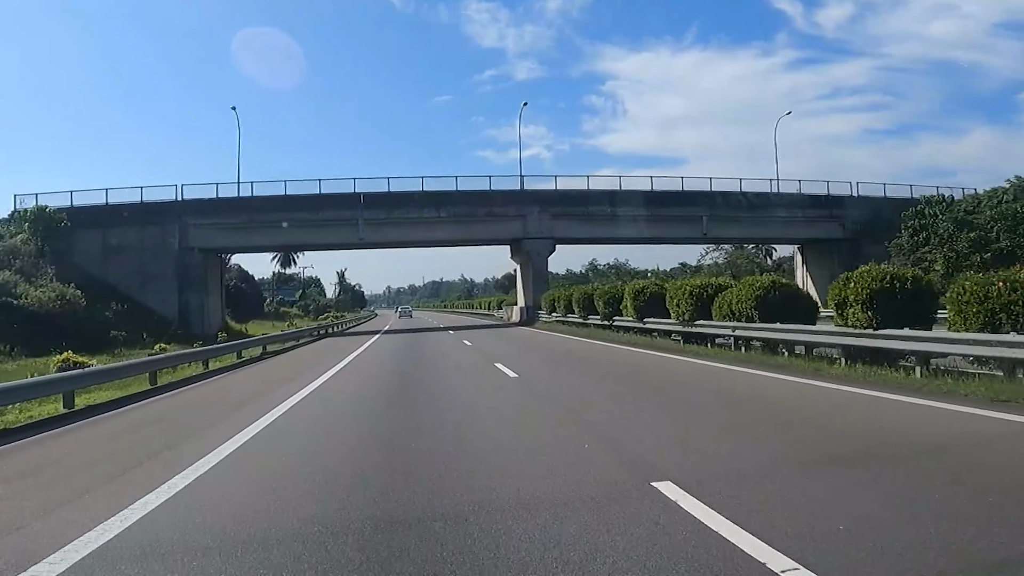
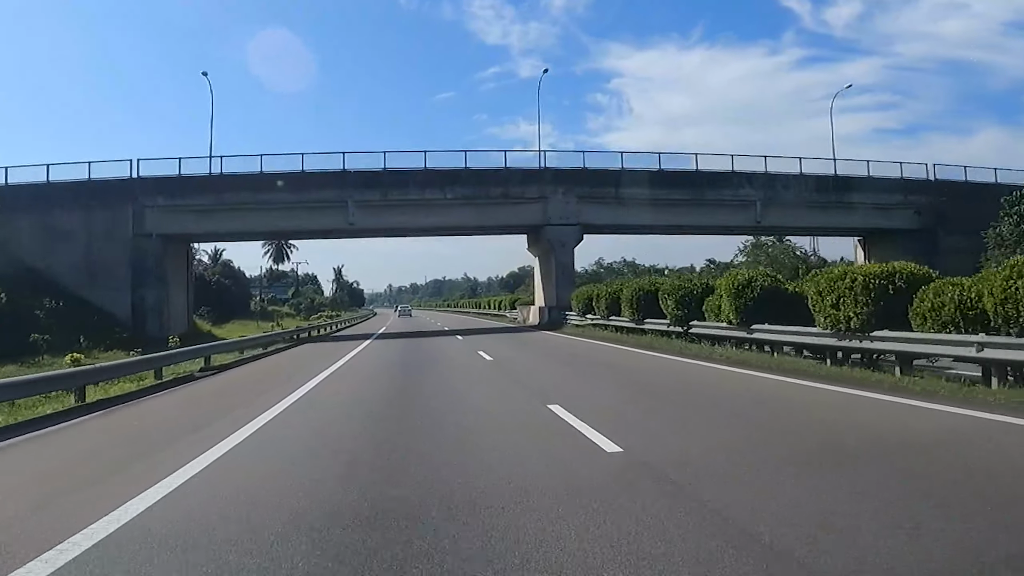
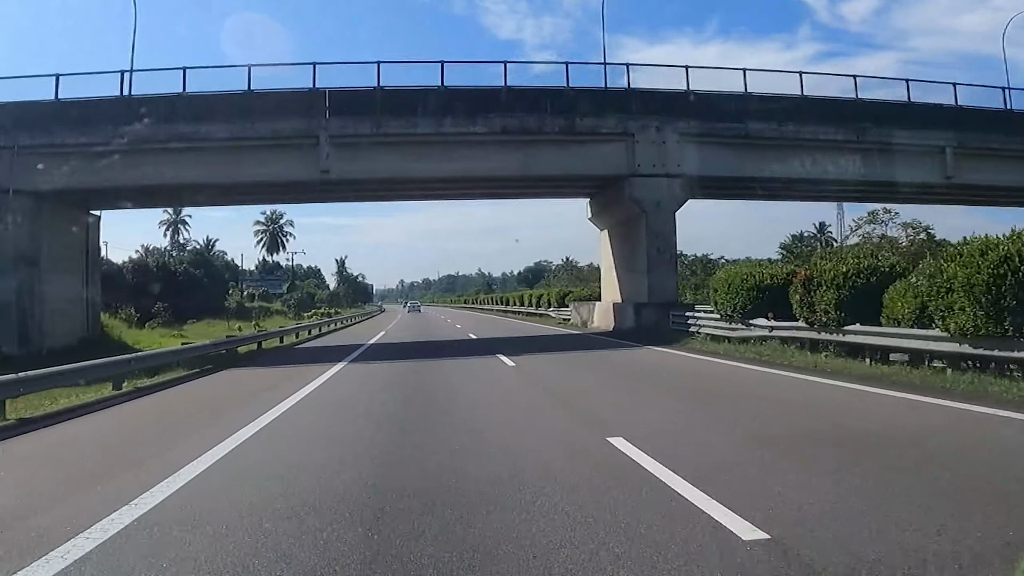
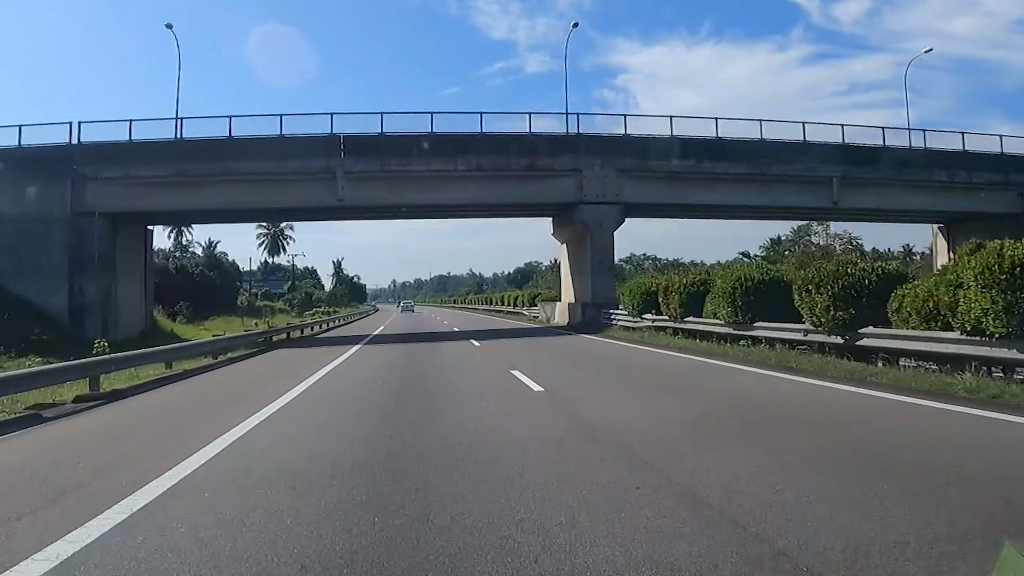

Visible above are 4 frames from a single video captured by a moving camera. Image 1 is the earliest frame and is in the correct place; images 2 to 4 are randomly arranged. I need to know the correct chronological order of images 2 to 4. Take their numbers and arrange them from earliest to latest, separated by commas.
2, 4, 3
